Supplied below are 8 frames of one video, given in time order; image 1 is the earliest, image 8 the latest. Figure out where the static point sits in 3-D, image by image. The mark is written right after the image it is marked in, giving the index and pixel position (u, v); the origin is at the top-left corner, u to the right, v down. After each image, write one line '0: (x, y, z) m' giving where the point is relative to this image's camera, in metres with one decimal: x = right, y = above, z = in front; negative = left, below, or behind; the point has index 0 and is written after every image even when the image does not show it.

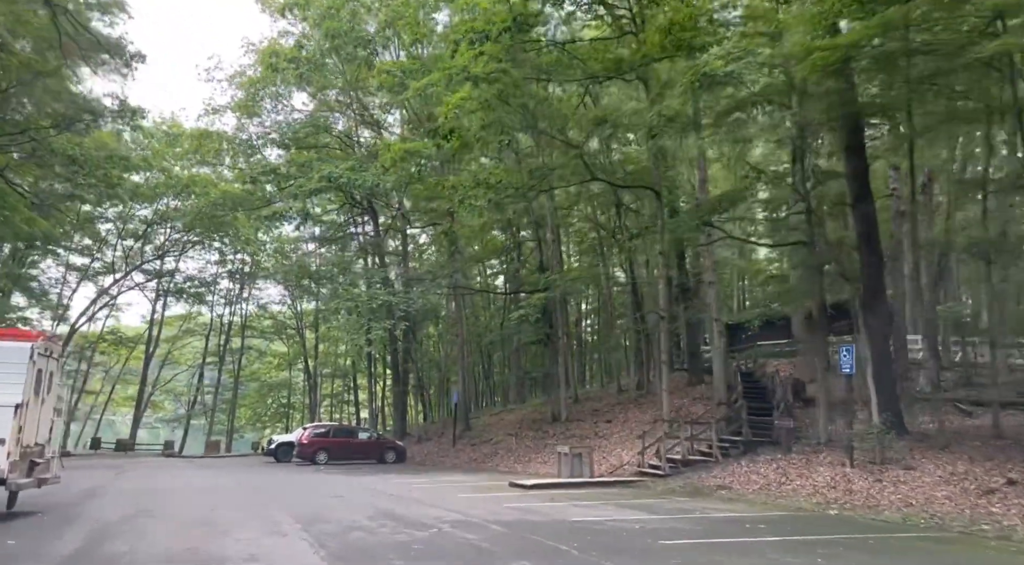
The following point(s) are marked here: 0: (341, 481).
0: (-4.4, -5.2, +17.9) m
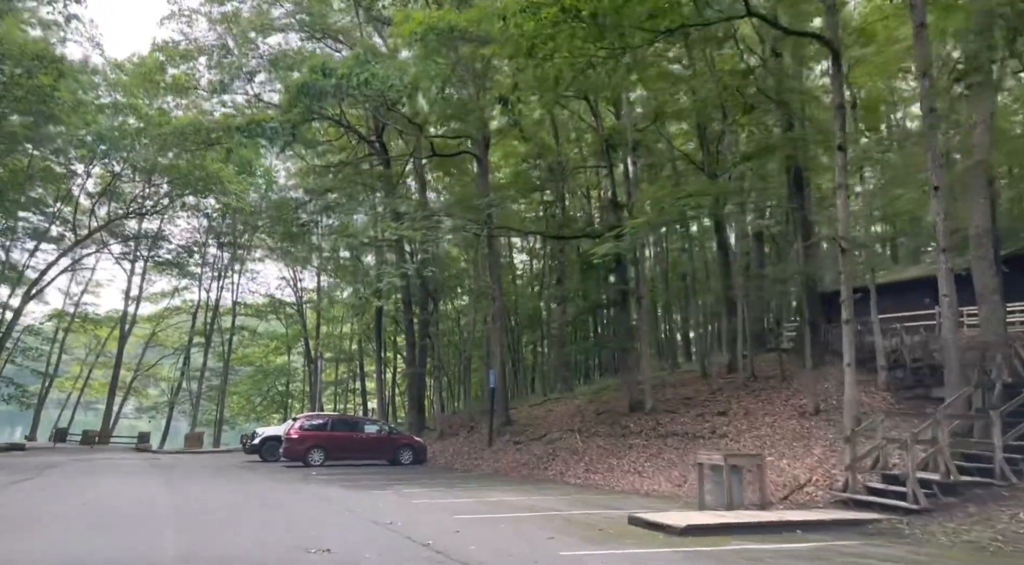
0: (-3.0, -3.7, +11.6) m
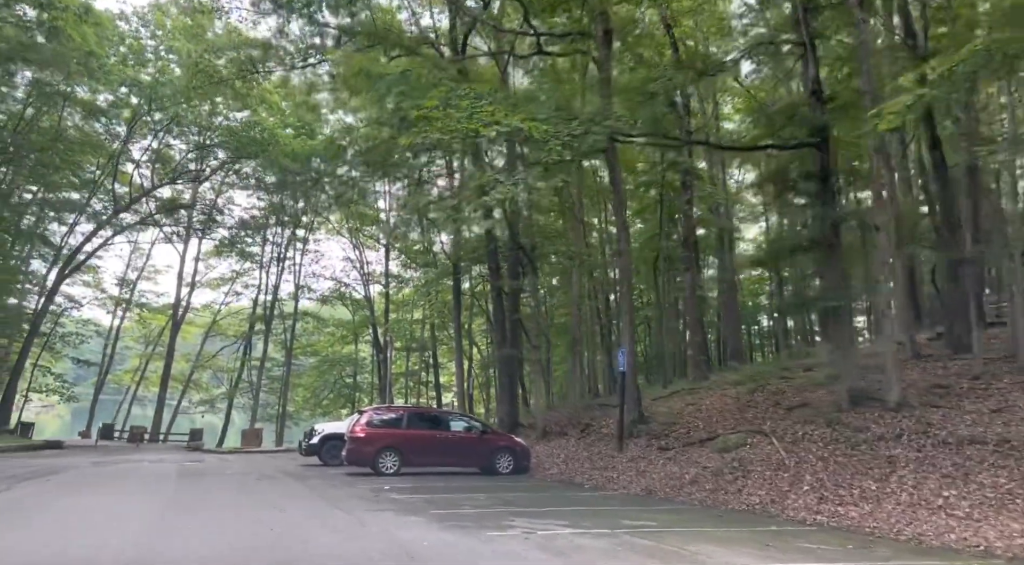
0: (-0.8, -2.6, +6.6) m
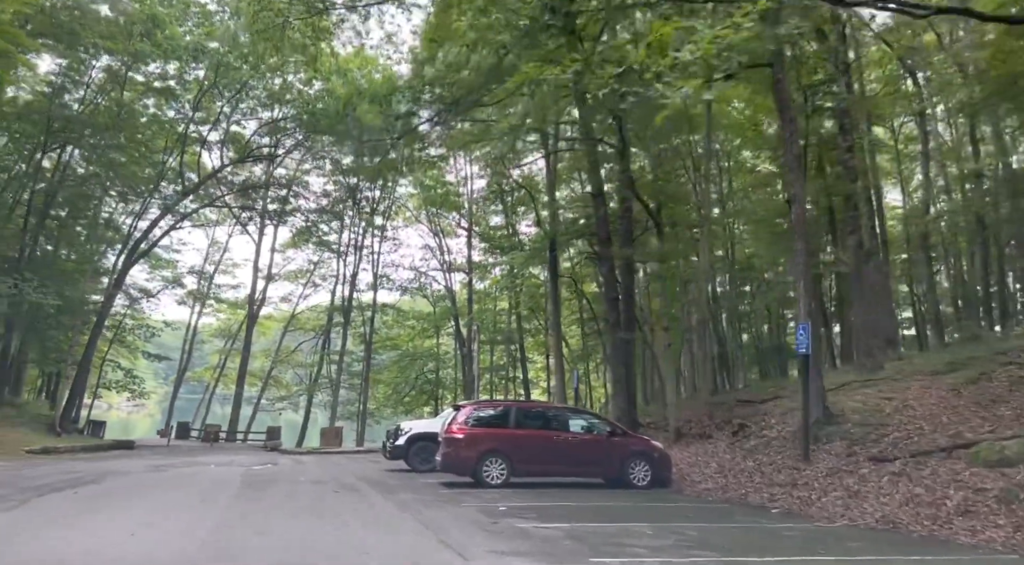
0: (+0.7, -1.9, +3.3) m
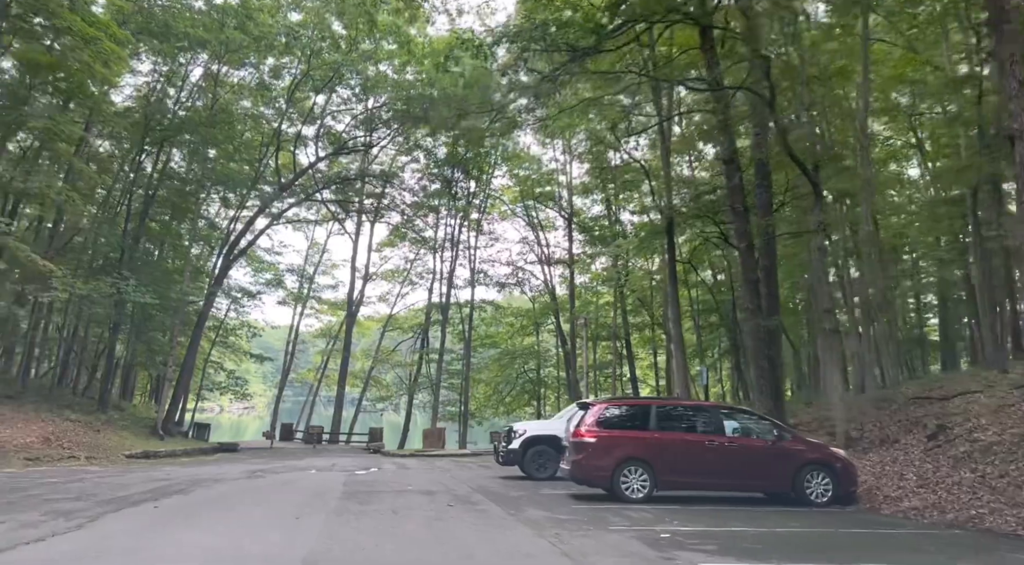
0: (+1.6, -1.5, +1.3) m
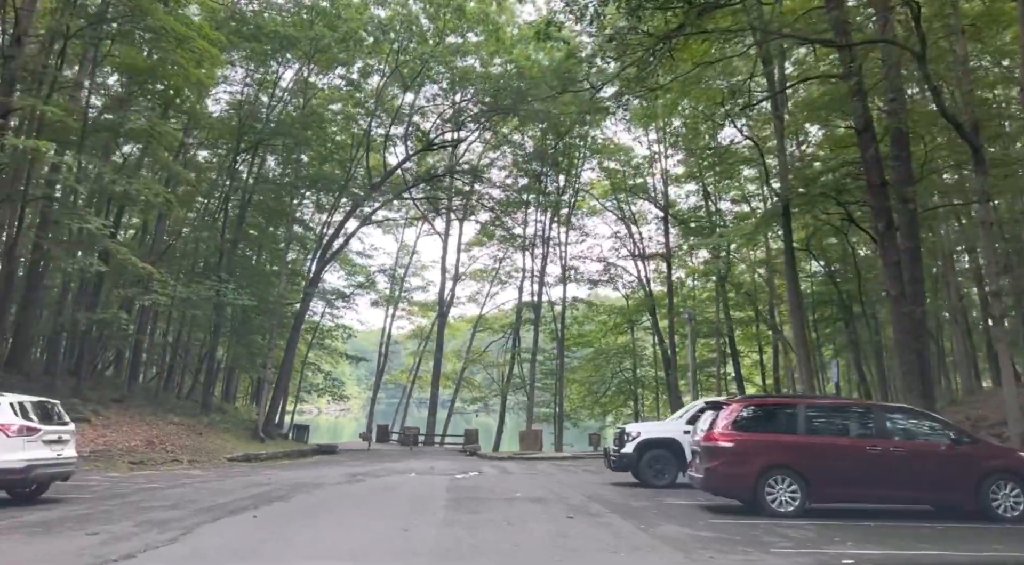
0: (+2.1, -1.3, 0.0) m
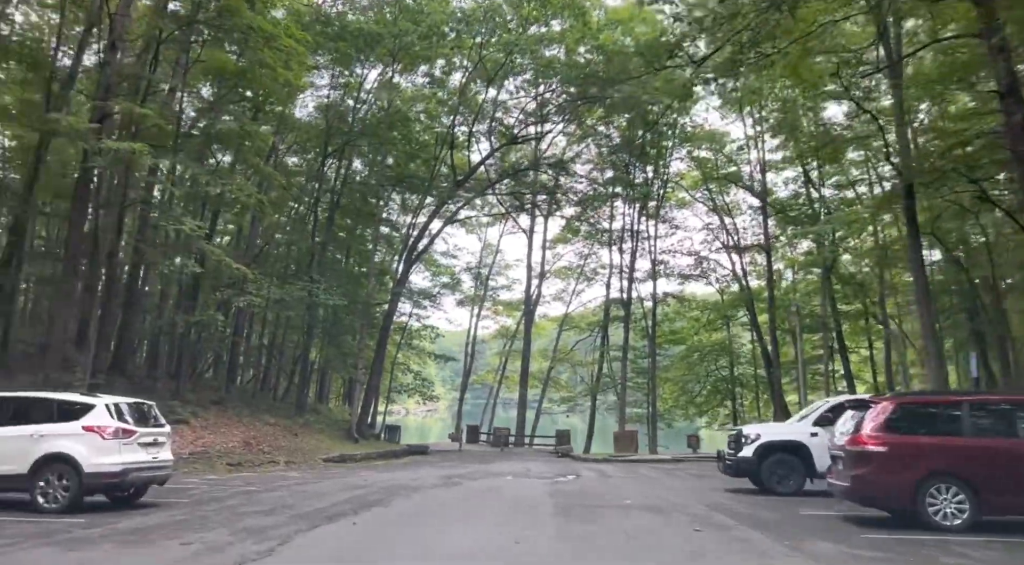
0: (+2.3, -1.1, -1.0) m
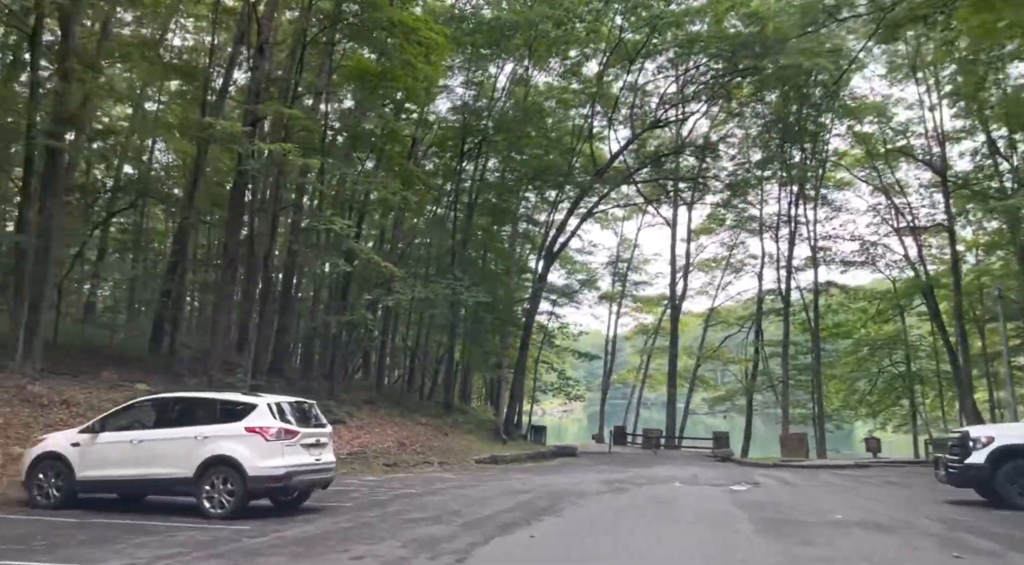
0: (+2.5, -0.8, -2.5) m
